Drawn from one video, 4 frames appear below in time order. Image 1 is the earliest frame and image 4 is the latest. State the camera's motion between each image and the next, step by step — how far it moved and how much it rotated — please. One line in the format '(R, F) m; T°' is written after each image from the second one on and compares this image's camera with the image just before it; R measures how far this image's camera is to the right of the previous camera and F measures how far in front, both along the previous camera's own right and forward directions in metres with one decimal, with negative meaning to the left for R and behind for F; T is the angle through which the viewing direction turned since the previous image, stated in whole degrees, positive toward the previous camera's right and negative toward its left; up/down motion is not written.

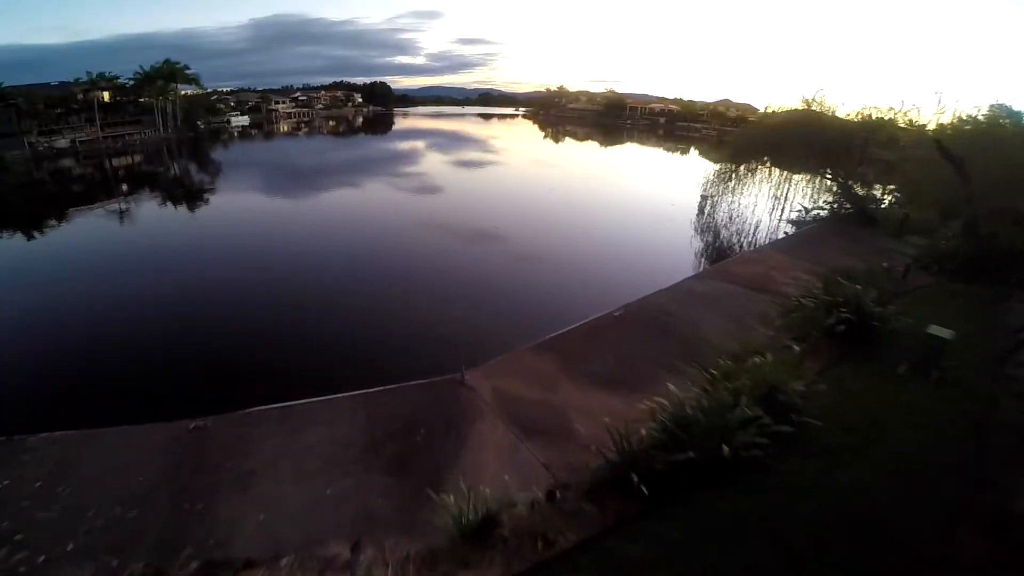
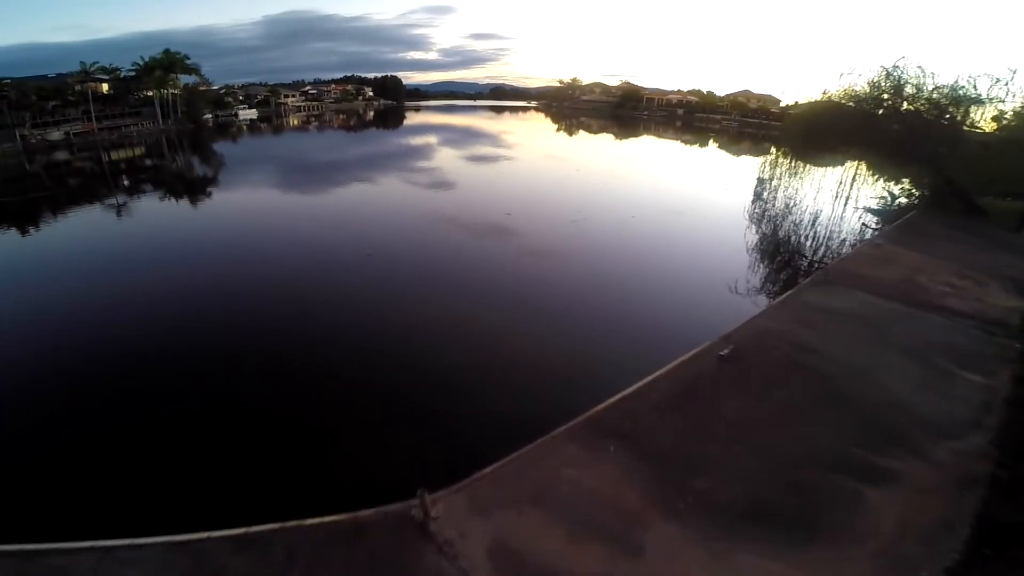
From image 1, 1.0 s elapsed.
(-0.1, +1.5) m; -1°
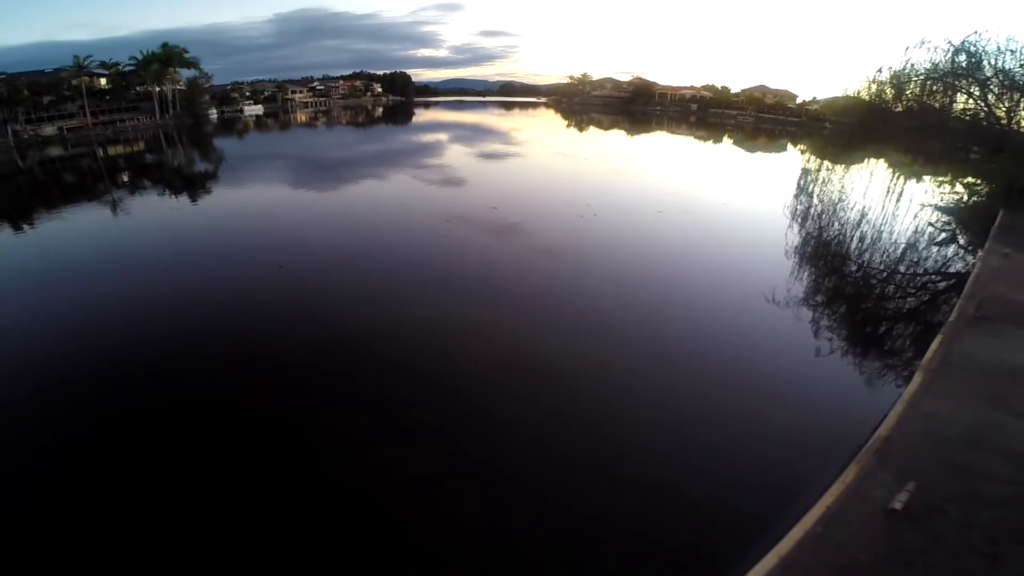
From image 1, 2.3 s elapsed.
(+0.1, +1.0) m; -1°
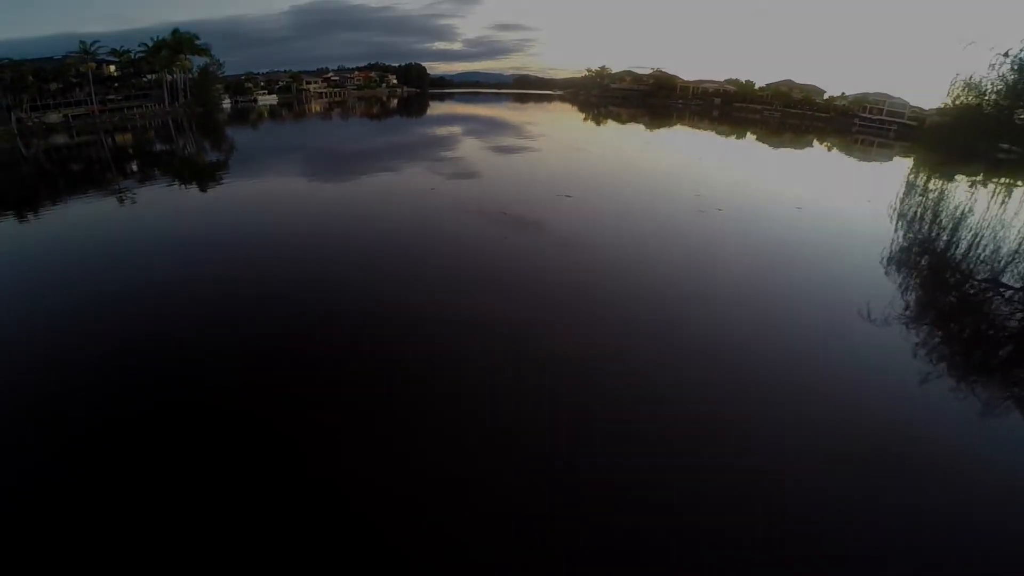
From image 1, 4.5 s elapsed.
(-0.3, +1.1) m; -1°
